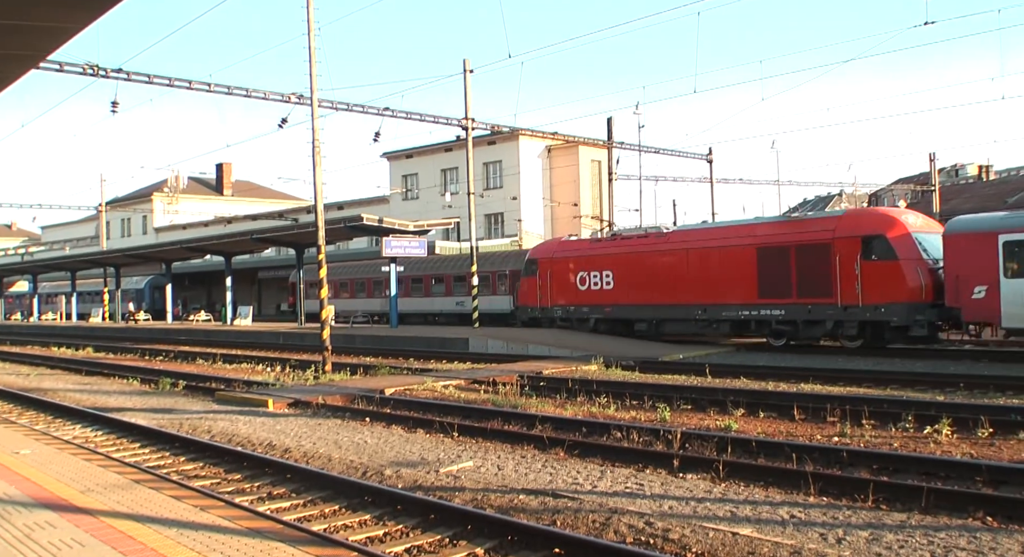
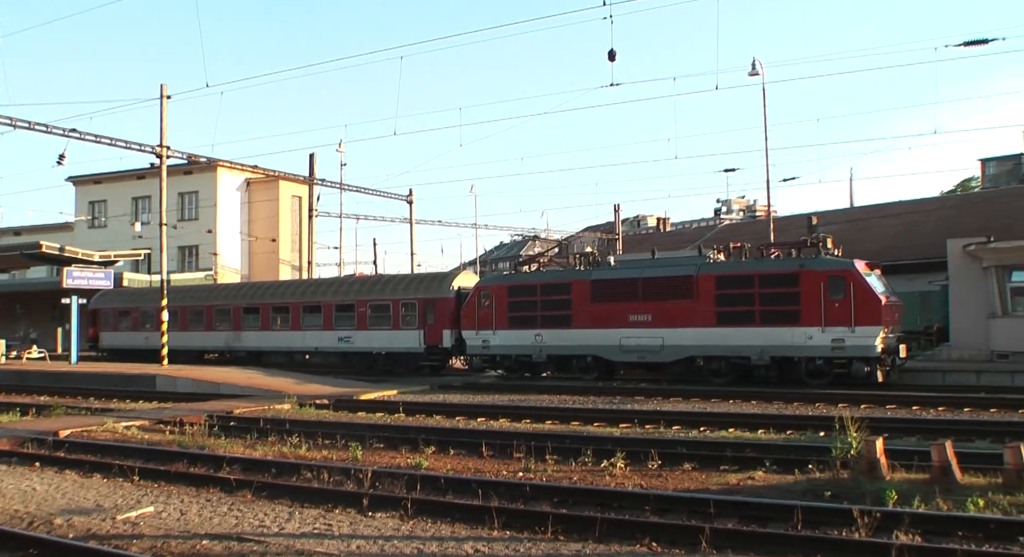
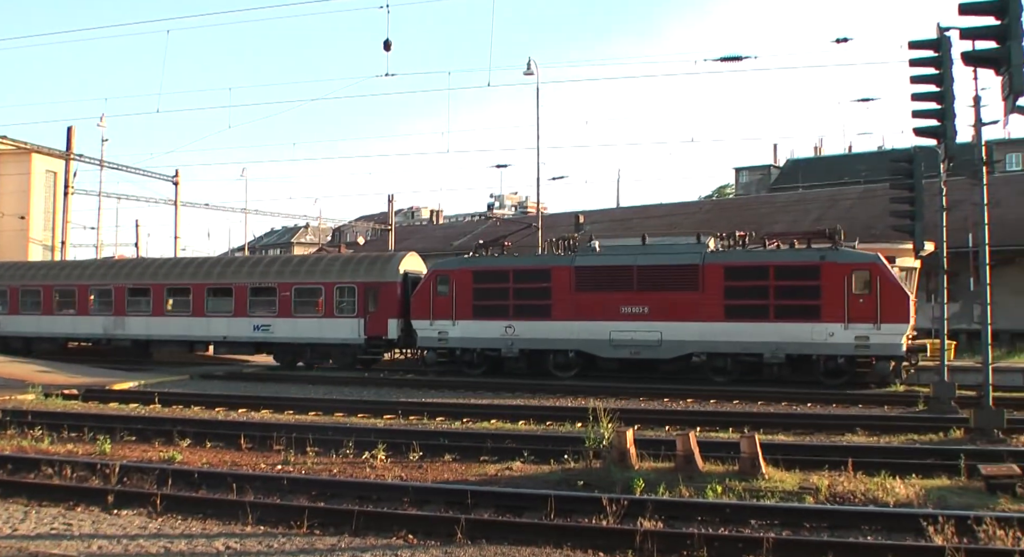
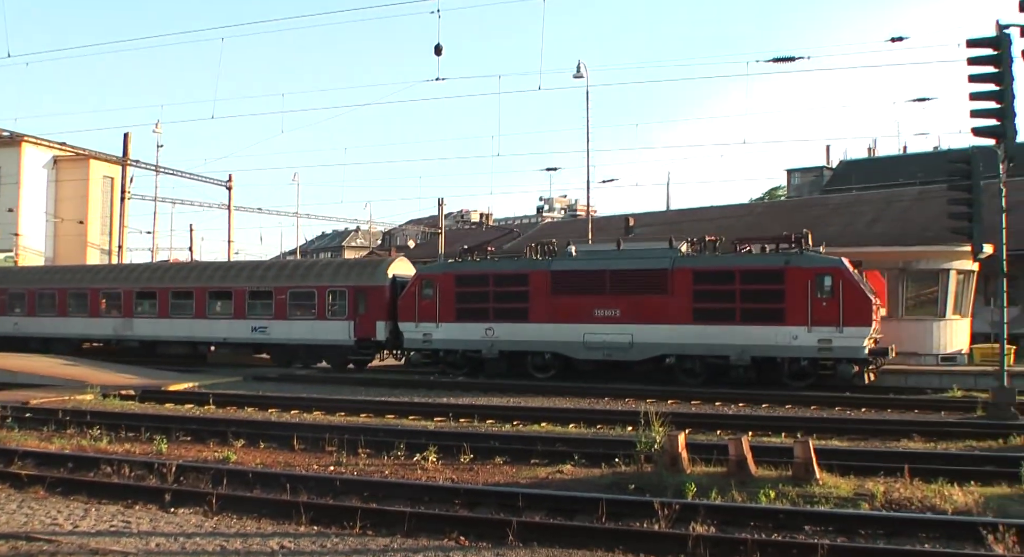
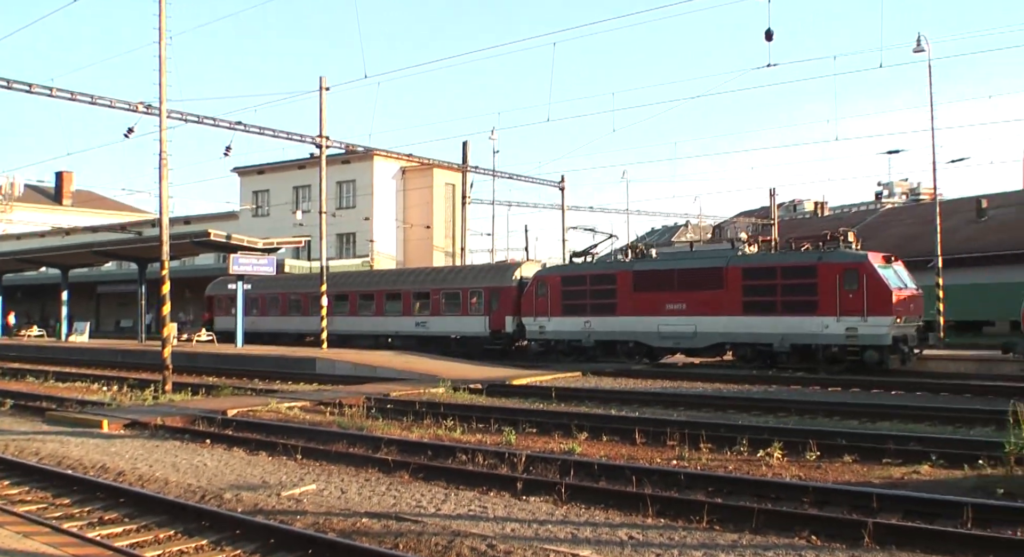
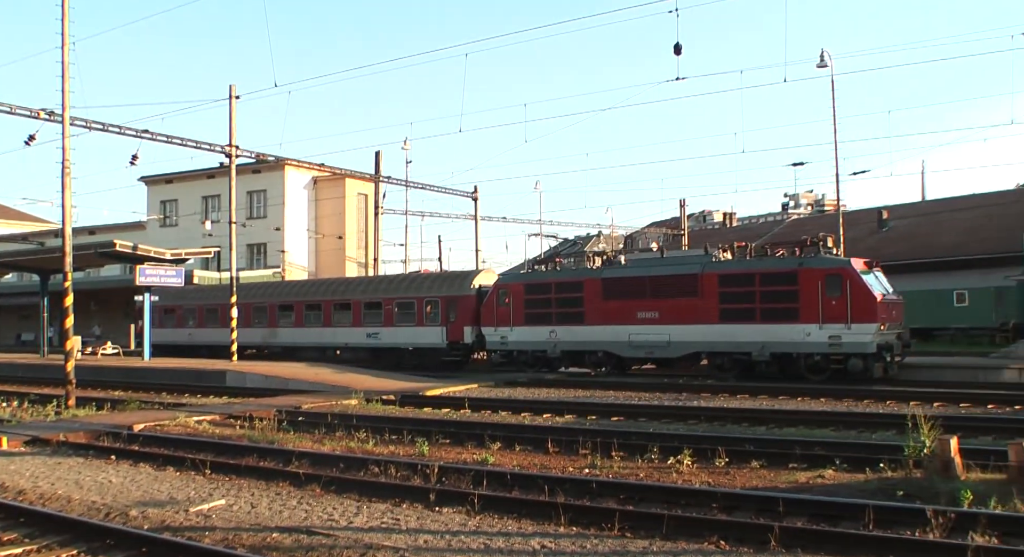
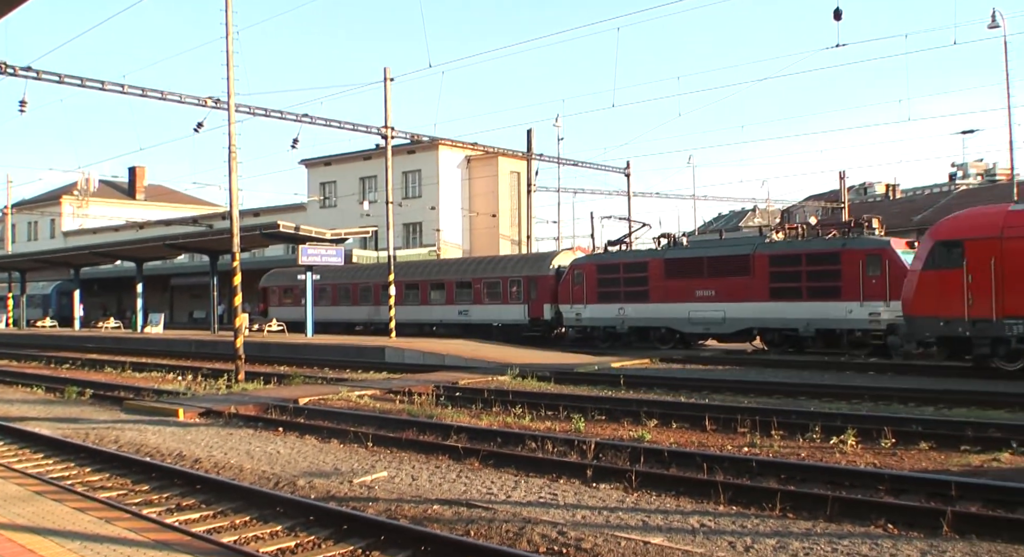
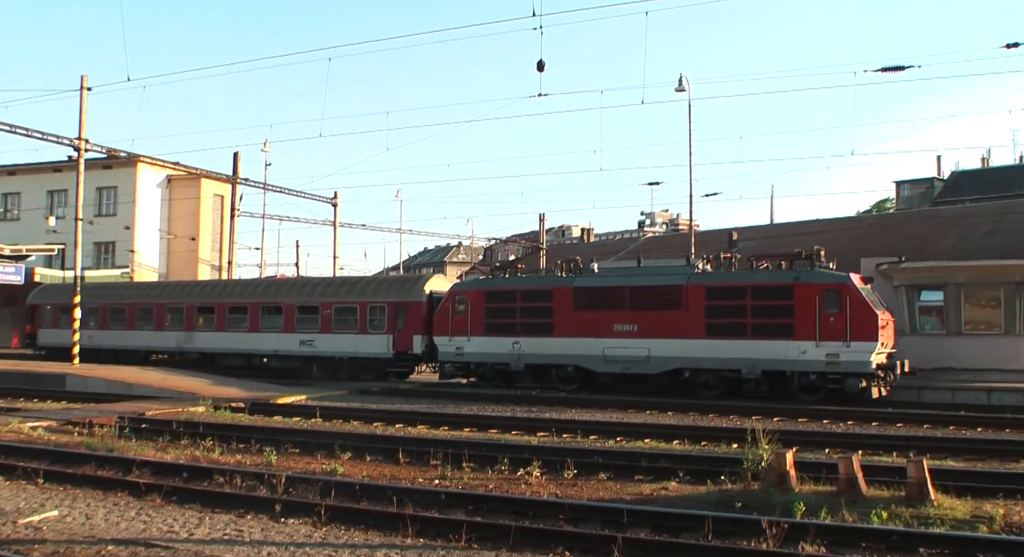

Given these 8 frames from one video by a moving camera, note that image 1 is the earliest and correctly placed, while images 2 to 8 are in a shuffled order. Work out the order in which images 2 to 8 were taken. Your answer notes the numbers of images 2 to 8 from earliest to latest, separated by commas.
7, 5, 6, 2, 8, 4, 3
